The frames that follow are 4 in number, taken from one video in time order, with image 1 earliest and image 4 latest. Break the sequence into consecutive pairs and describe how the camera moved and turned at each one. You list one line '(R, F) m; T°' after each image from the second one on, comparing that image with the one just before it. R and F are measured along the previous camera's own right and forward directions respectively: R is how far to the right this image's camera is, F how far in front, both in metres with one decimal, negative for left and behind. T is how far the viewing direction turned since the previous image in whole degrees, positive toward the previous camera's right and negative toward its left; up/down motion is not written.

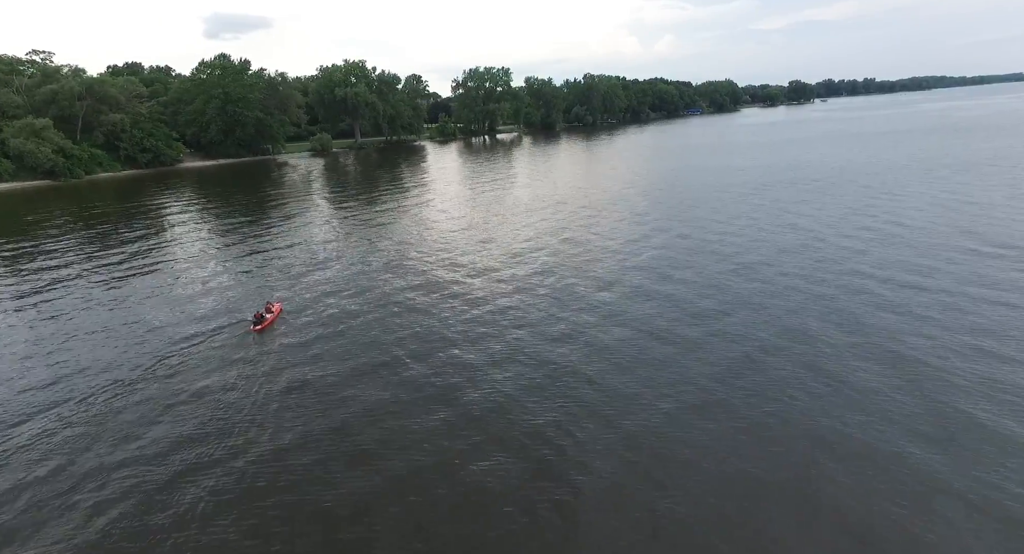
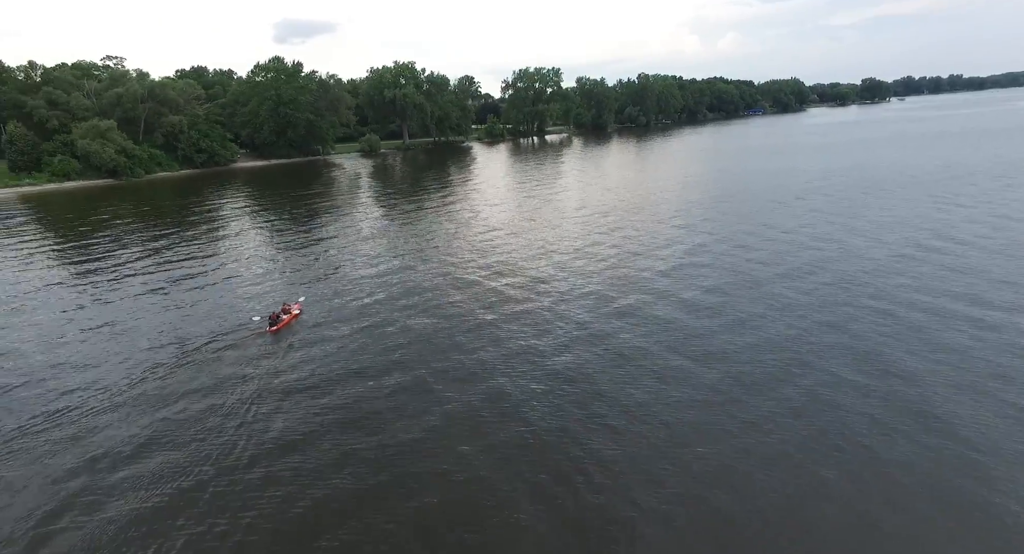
(+1.6, +1.3) m; -5°
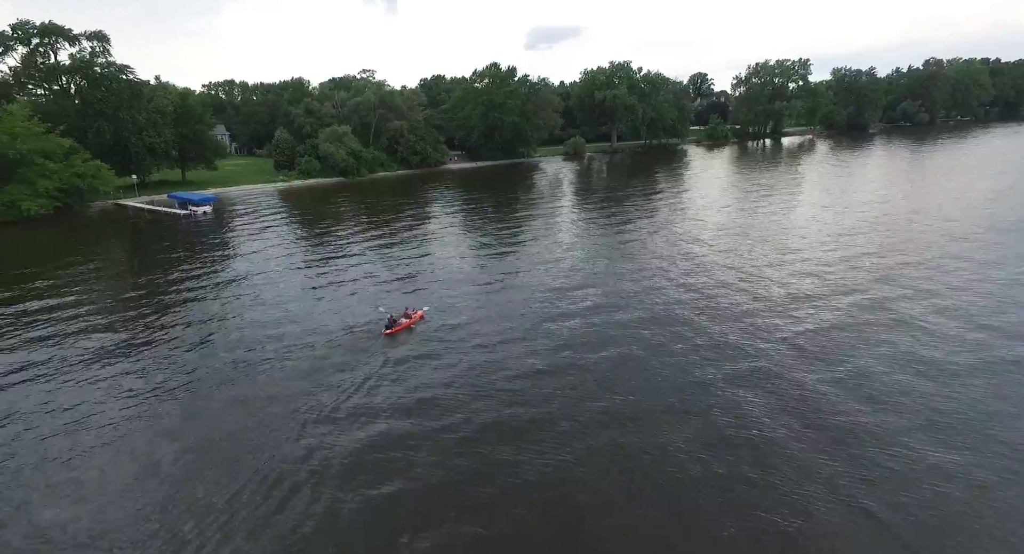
(+4.5, +4.7) m; -23°
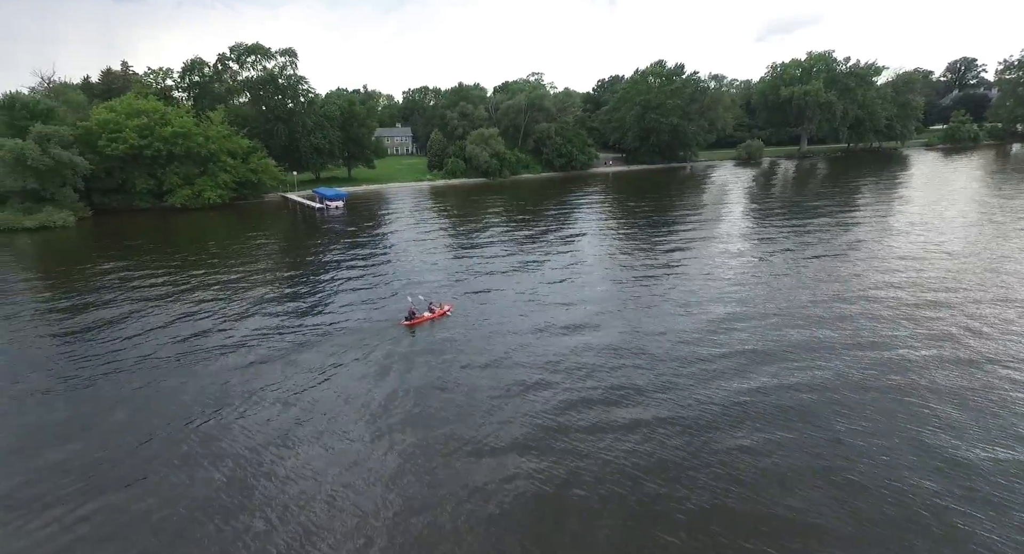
(+8.6, +4.7) m; -21°
